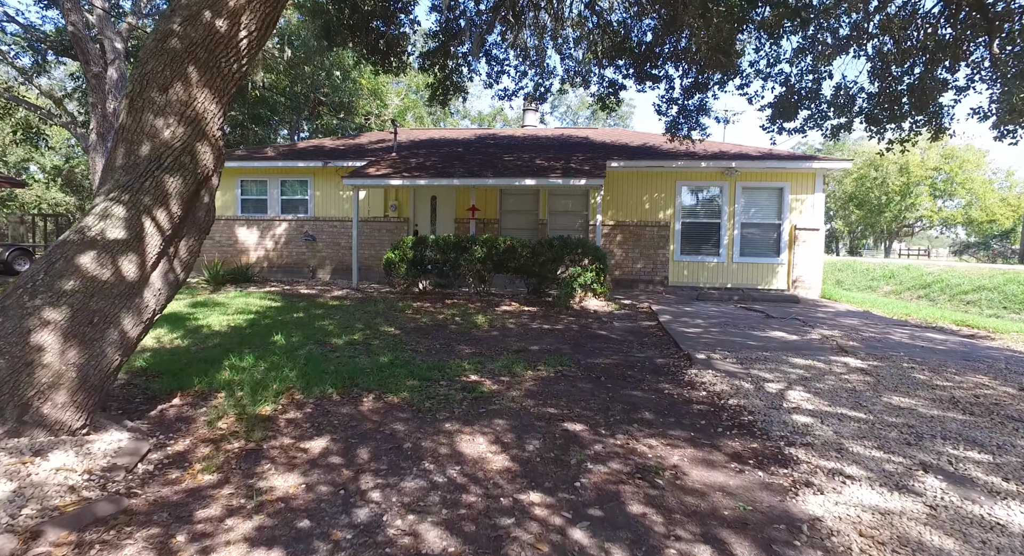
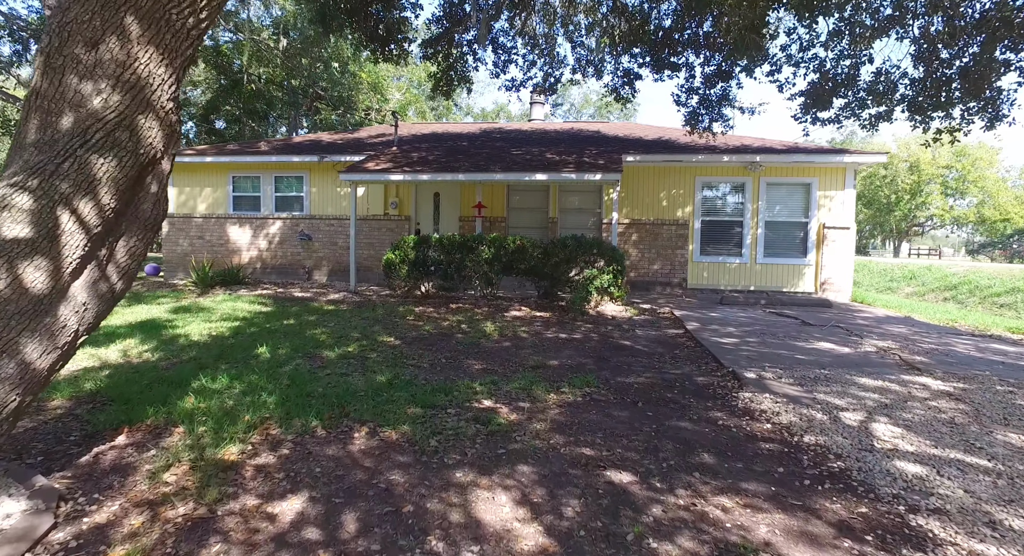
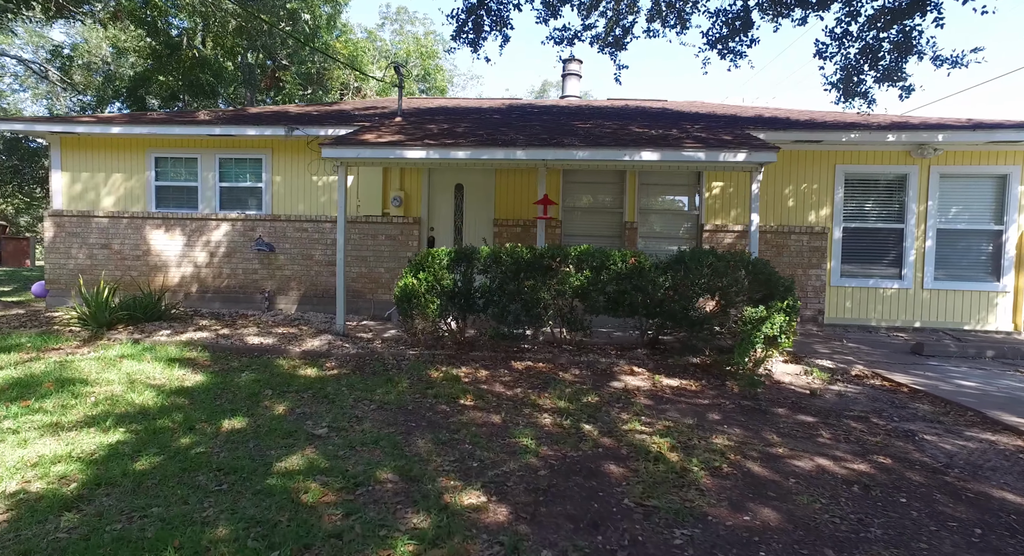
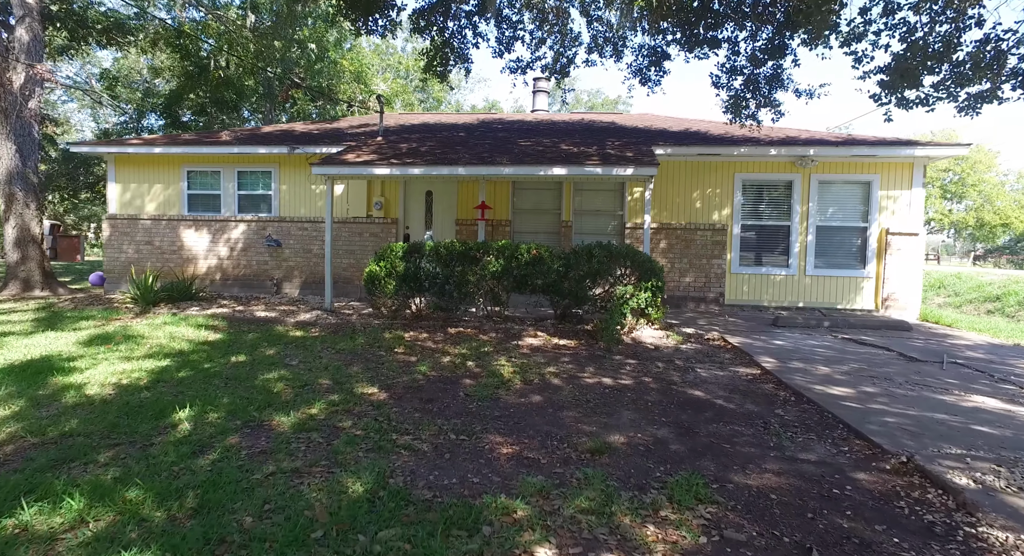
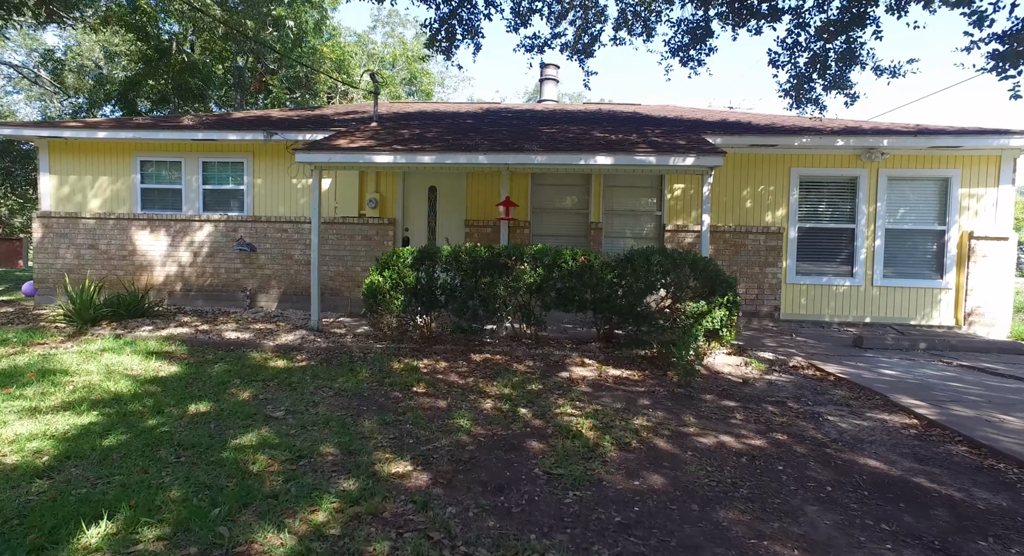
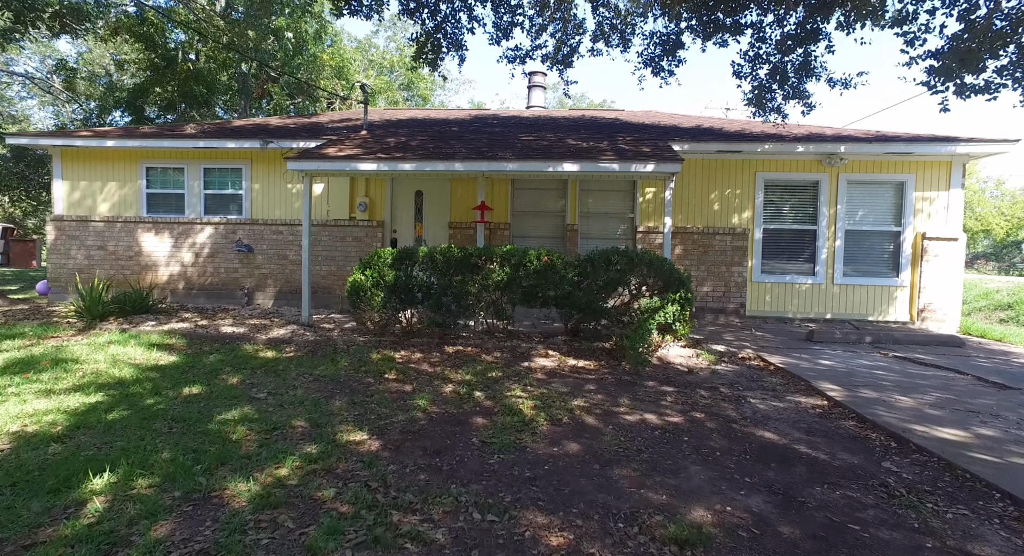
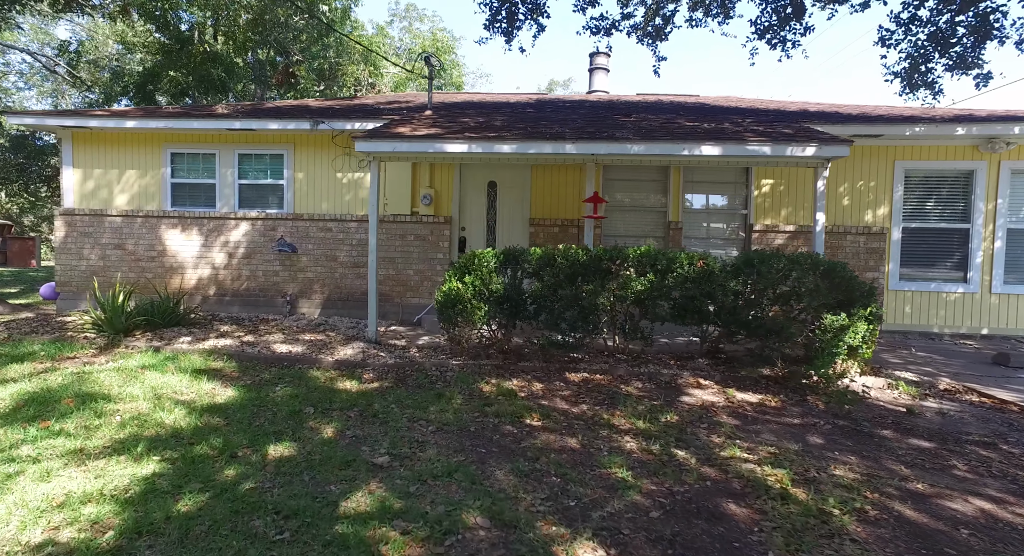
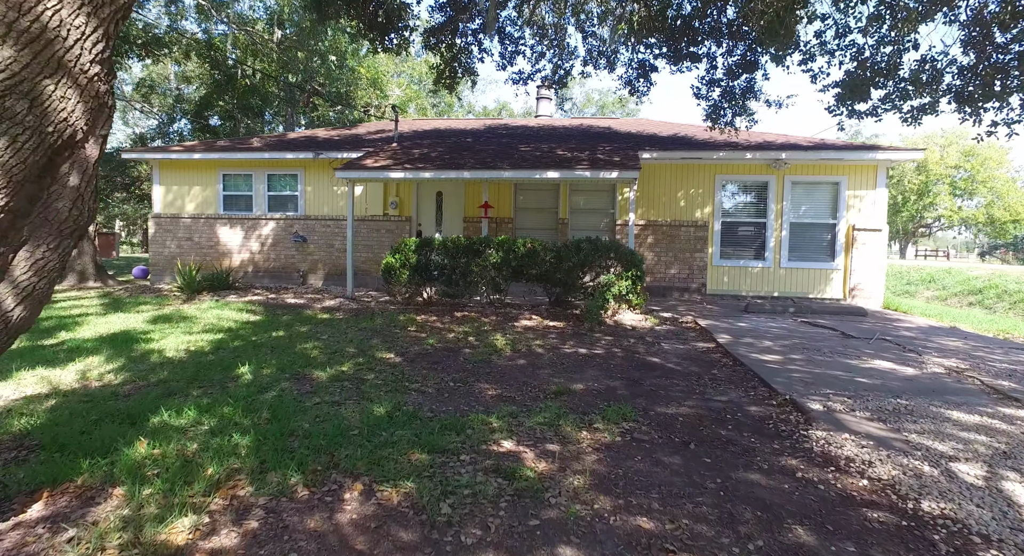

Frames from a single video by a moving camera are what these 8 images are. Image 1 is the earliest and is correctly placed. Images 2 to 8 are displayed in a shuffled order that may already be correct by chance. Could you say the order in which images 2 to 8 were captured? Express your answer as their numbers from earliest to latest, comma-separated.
2, 8, 4, 6, 5, 3, 7
